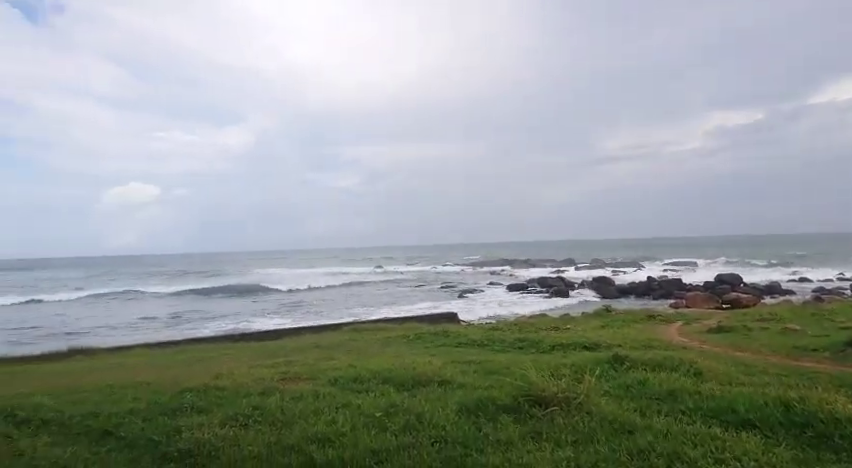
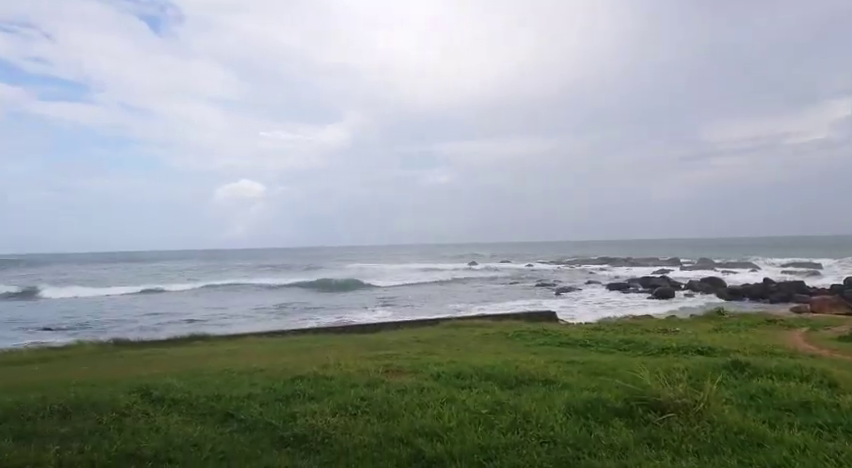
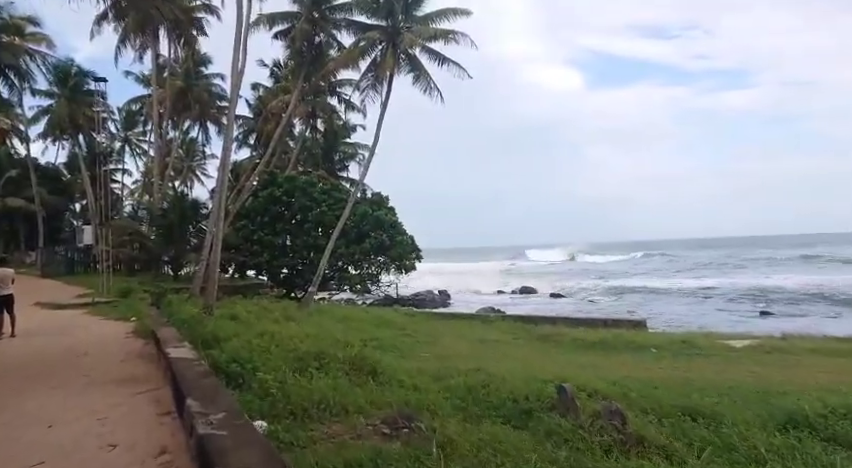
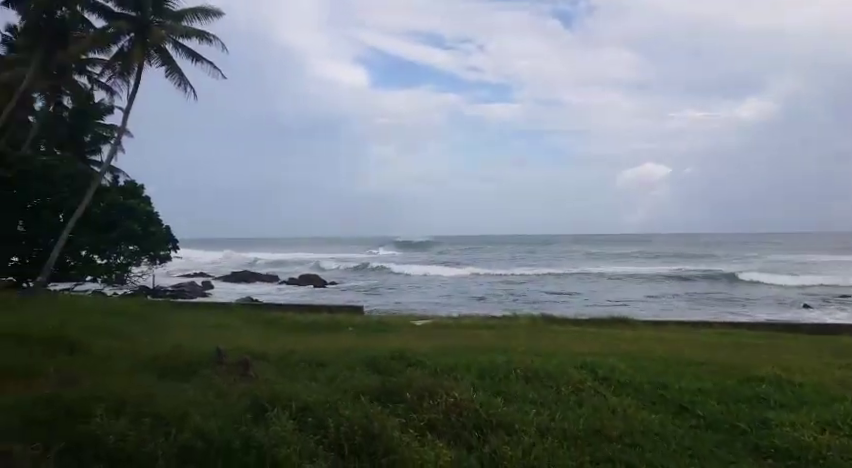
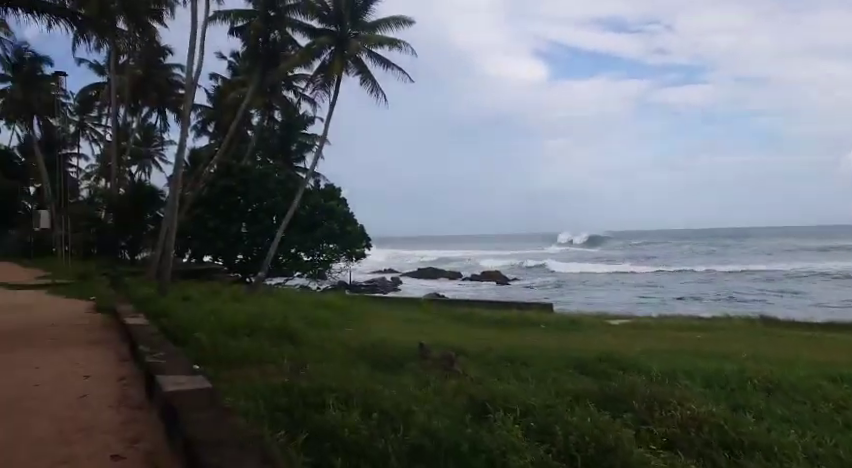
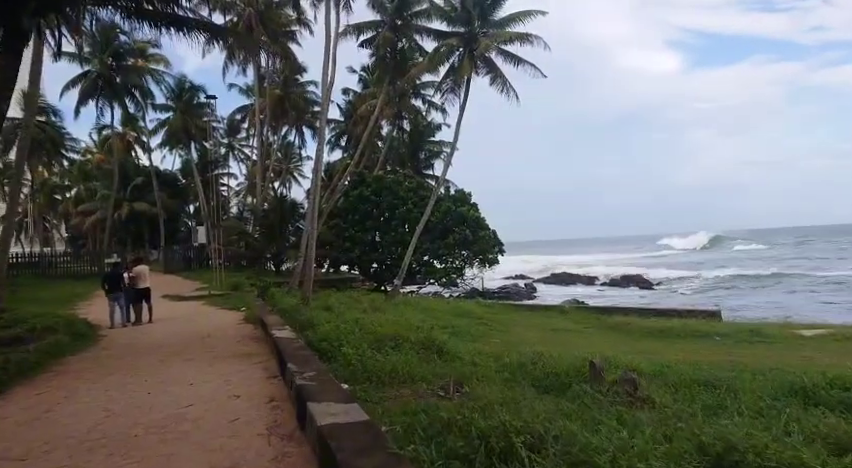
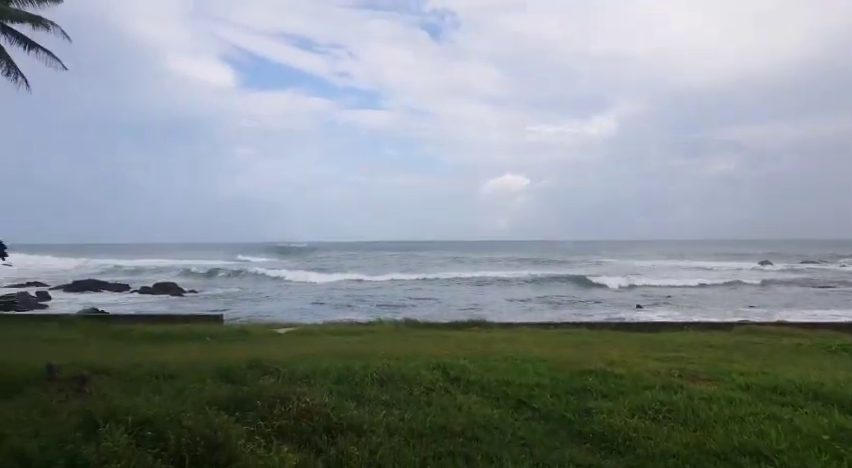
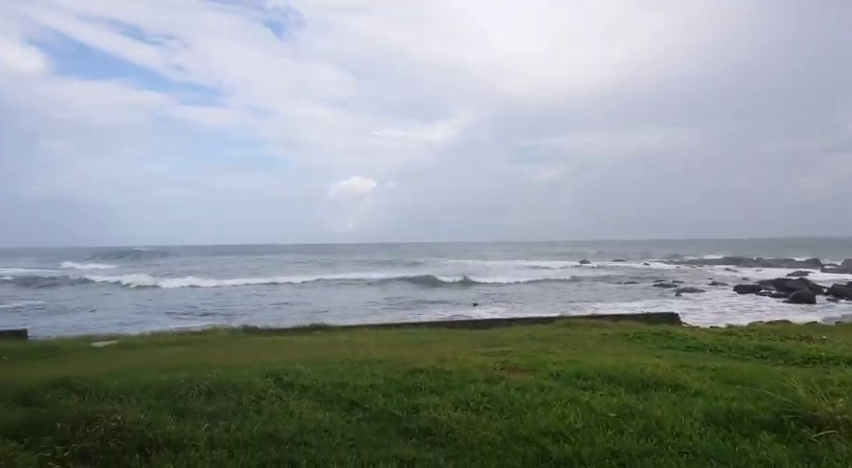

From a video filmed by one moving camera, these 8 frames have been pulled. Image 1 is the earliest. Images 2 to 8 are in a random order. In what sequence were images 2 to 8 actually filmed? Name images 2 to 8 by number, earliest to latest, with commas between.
2, 8, 7, 4, 5, 6, 3
